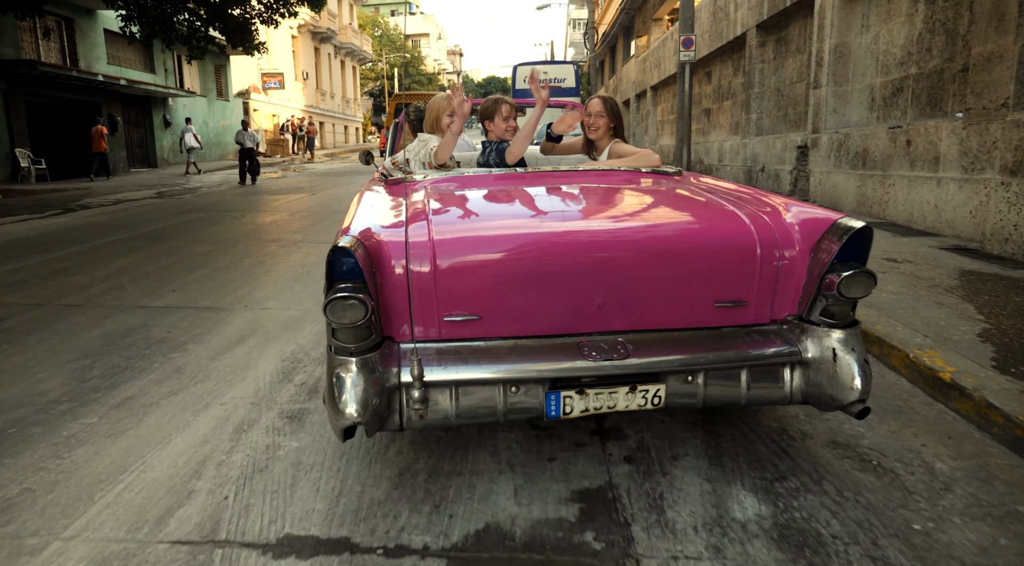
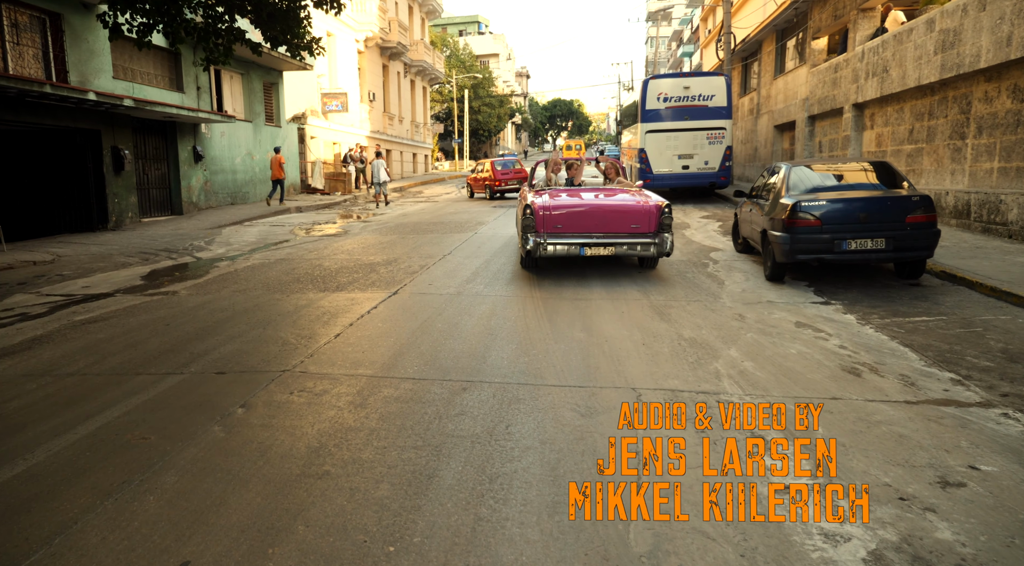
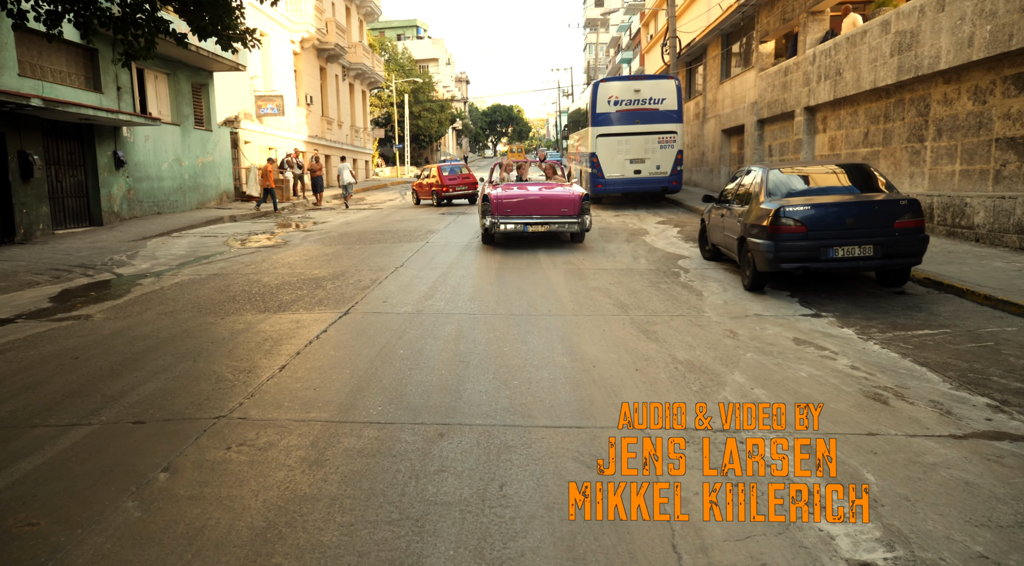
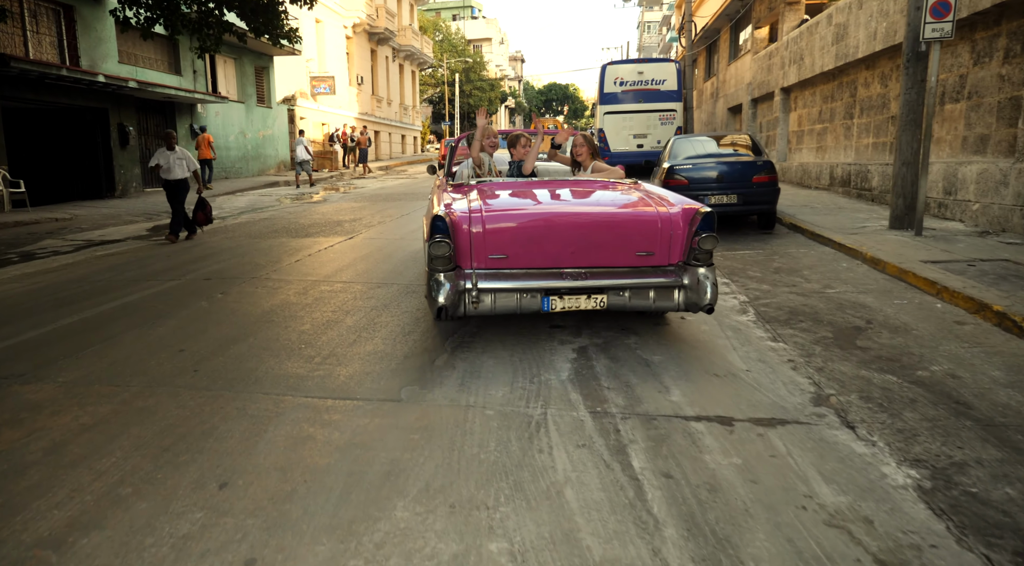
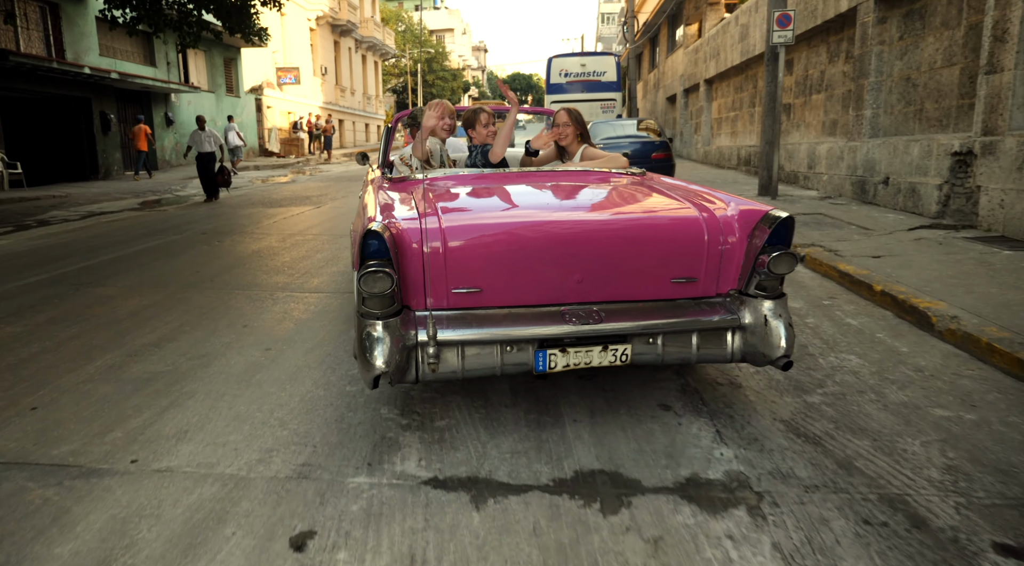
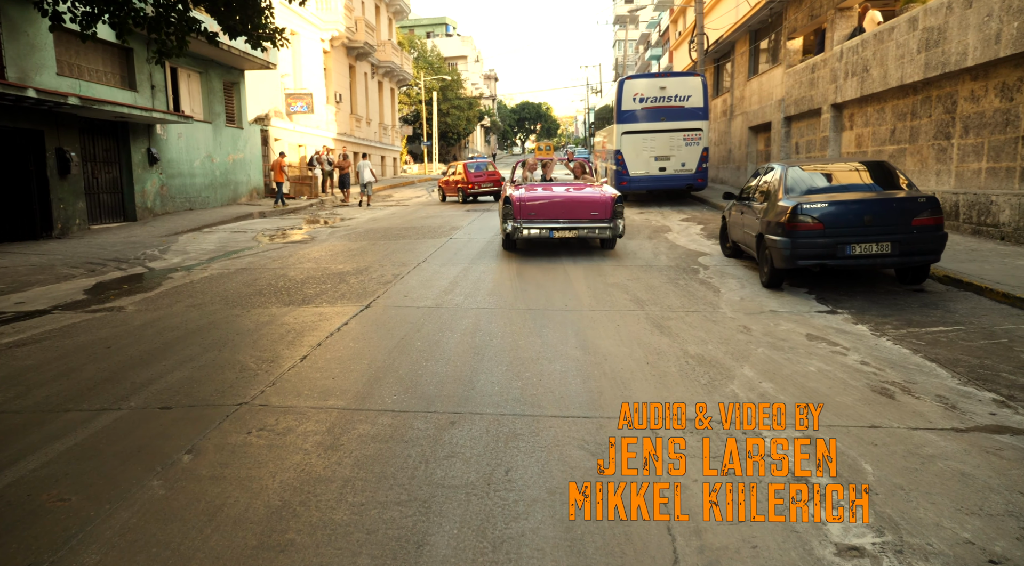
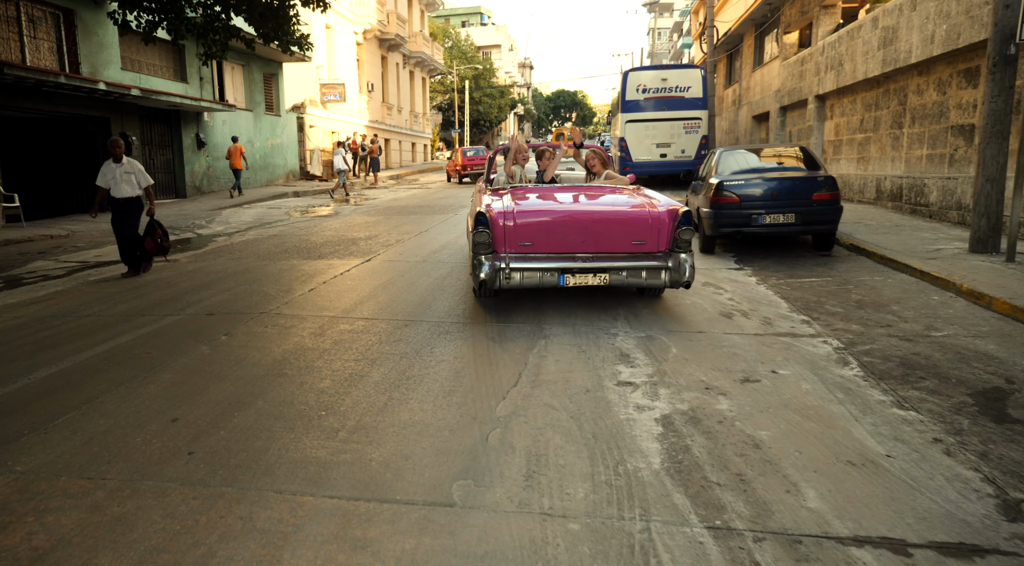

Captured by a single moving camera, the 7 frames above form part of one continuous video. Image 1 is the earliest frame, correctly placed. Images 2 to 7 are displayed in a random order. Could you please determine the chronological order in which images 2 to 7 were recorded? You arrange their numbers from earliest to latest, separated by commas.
5, 4, 7, 2, 6, 3
